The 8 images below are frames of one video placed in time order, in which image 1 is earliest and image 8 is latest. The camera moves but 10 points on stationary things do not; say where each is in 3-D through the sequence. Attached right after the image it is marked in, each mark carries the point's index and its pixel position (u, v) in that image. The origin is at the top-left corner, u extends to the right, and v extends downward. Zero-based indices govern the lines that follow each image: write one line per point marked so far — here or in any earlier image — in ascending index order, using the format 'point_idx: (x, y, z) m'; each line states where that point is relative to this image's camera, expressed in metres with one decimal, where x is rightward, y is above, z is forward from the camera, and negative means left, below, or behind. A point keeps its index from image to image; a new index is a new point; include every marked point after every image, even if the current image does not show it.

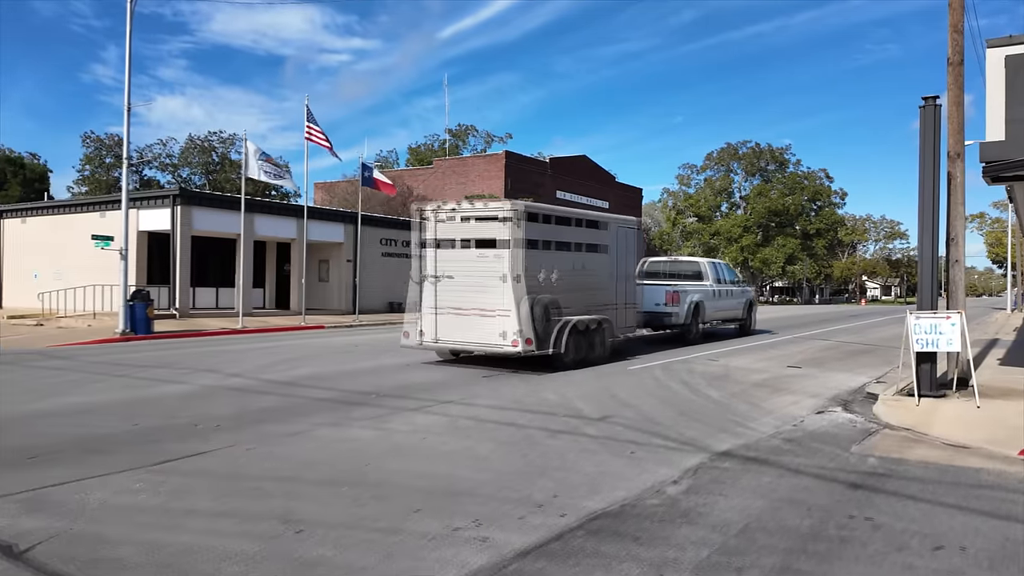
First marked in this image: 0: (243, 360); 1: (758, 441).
0: (-4.4, -1.2, +12.9) m
1: (+2.5, -1.6, +8.0) m
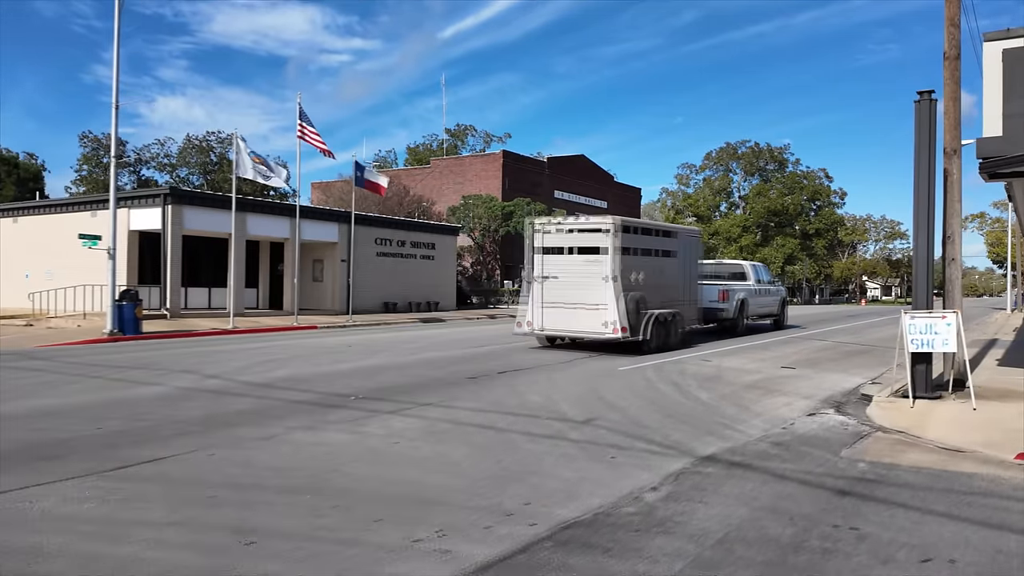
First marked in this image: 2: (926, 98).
0: (-4.6, -1.2, +12.7) m
1: (+2.3, -1.5, +7.7) m
2: (+5.8, +2.7, +11.1) m
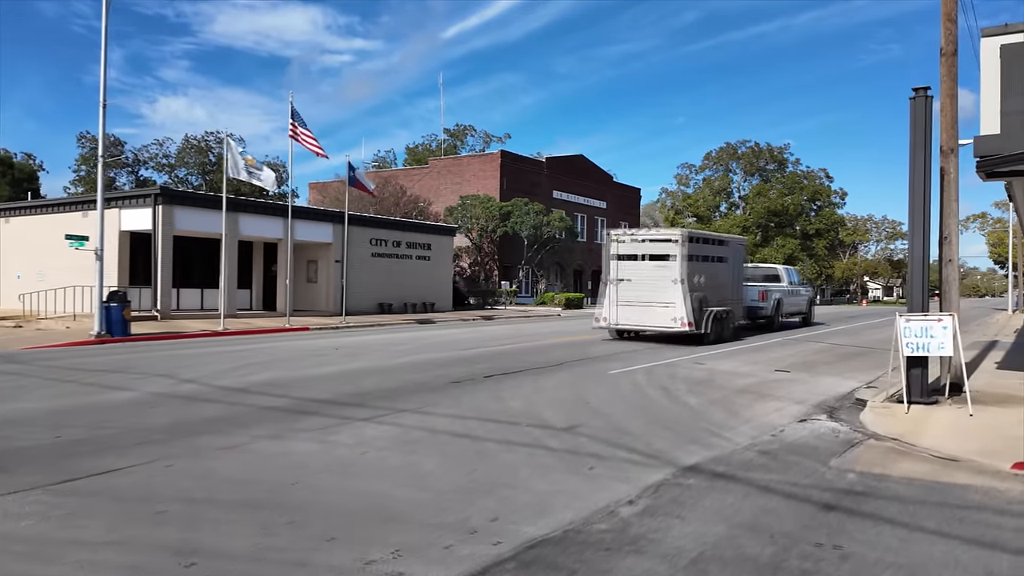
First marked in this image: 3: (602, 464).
0: (-4.8, -1.2, +12.4) m
1: (+2.1, -1.6, +7.4) m
2: (+5.6, +2.7, +10.8) m
3: (+0.8, -1.5, +6.9) m
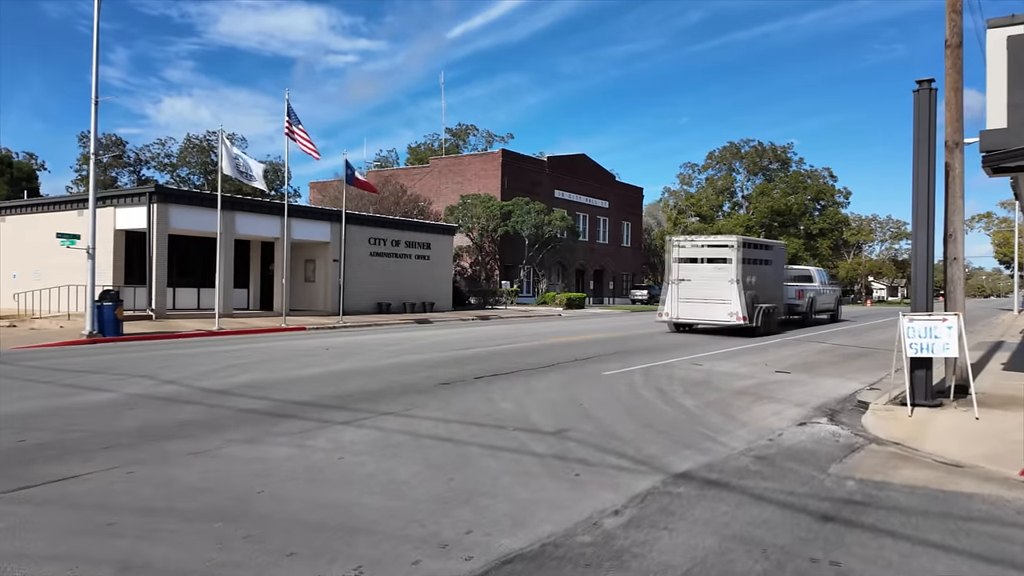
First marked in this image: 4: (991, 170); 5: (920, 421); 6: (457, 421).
0: (-5.0, -1.2, +12.1) m
1: (+1.9, -1.5, +7.1) m
2: (+5.5, +2.7, +10.5) m
3: (+0.6, -1.5, +6.5) m
4: (+6.7, +1.7, +11.0) m
5: (+4.9, -1.6, +9.4) m
6: (-0.6, -1.4, +8.2) m
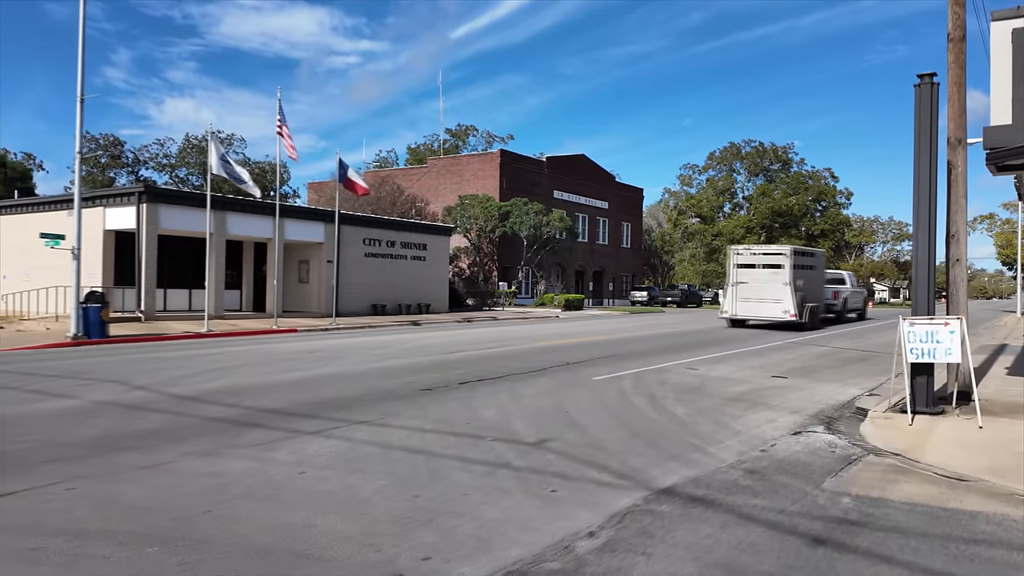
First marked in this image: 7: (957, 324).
0: (-5.2, -1.2, +11.7) m
1: (+1.7, -1.6, +6.7) m
2: (+5.3, +2.6, +10.0) m
3: (+0.4, -1.5, +6.1) m
4: (+6.5, +1.6, +10.6) m
5: (+4.7, -1.6, +9.0) m
6: (-0.8, -1.4, +7.8) m
7: (+5.4, -0.4, +9.6) m
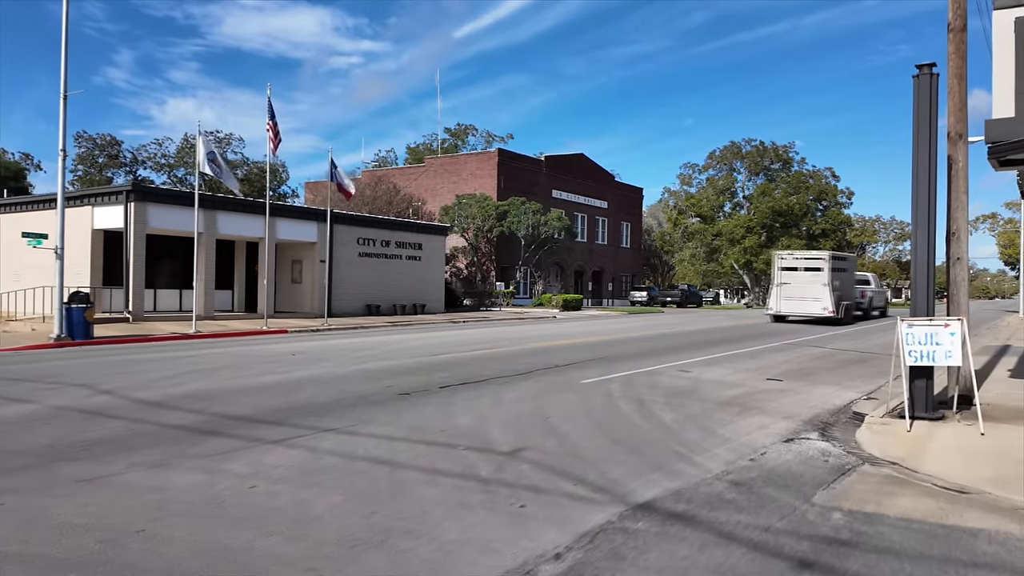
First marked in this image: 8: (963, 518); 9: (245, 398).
0: (-5.4, -1.2, +11.3) m
1: (+1.5, -1.6, +6.3) m
2: (+5.1, +2.6, +9.6) m
3: (+0.2, -1.5, +5.7) m
4: (+6.2, +1.6, +10.1) m
5: (+4.5, -1.6, +8.6) m
6: (-1.0, -1.4, +7.3) m
7: (+5.2, -0.4, +9.2) m
8: (+3.3, -1.7, +5.7) m
9: (-3.1, -1.3, +9.1) m
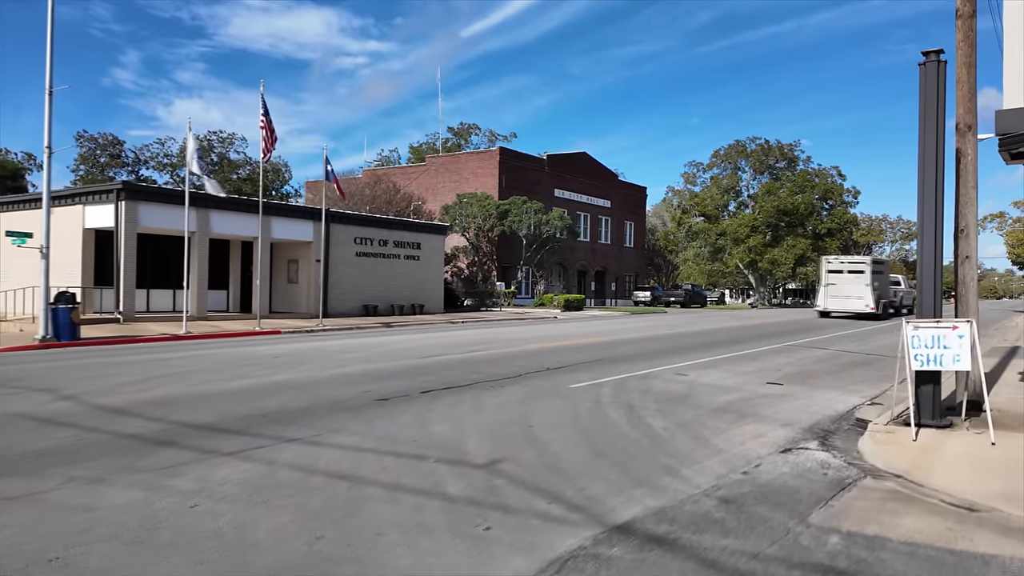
0: (-5.6, -1.2, +10.8) m
1: (+1.2, -1.6, +5.8) m
2: (+4.9, +2.6, +9.1) m
3: (0.0, -1.5, +5.2) m
4: (+6.0, +1.6, +9.6) m
5: (+4.3, -1.6, +8.1) m
6: (-1.2, -1.4, +6.9) m
7: (+5.0, -0.4, +8.6) m
8: (+3.1, -1.7, +5.2) m
9: (-3.3, -1.3, +8.6) m
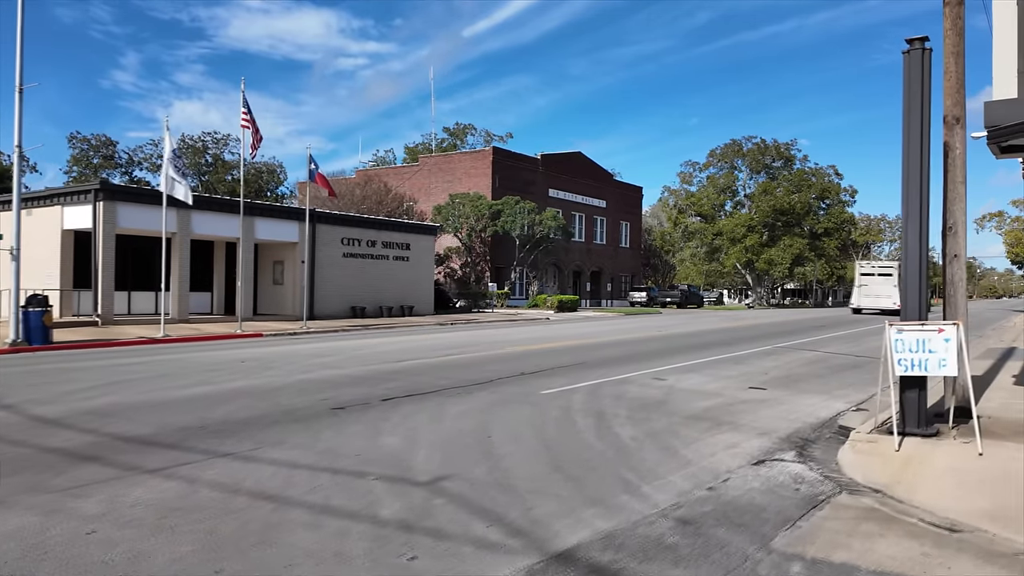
0: (-6.0, -1.3, +10.4) m
1: (+0.8, -1.6, +5.3) m
2: (+4.4, +2.6, +8.6) m
3: (-0.5, -1.6, +4.7) m
4: (+5.6, +1.6, +9.1) m
5: (+3.8, -1.6, +7.6) m
6: (-1.7, -1.4, +6.4) m
7: (+4.6, -0.4, +8.1) m
8: (+2.6, -1.7, +4.7) m
9: (-3.7, -1.3, +8.1) m
